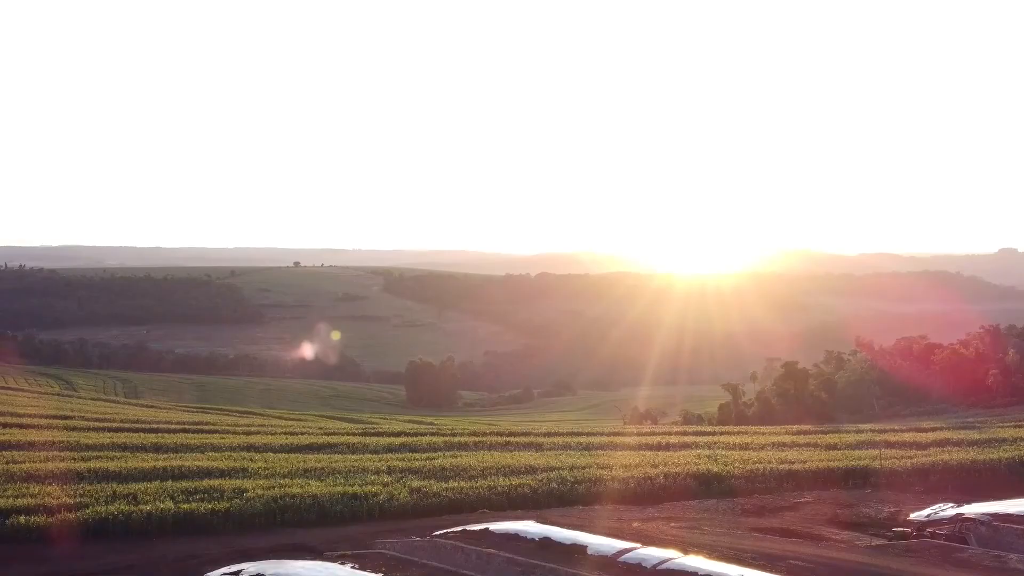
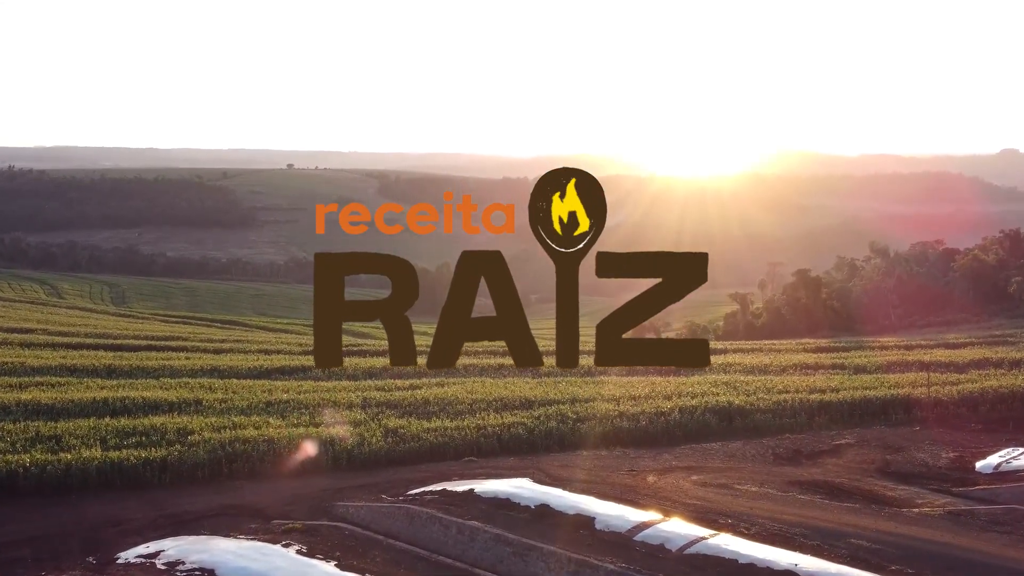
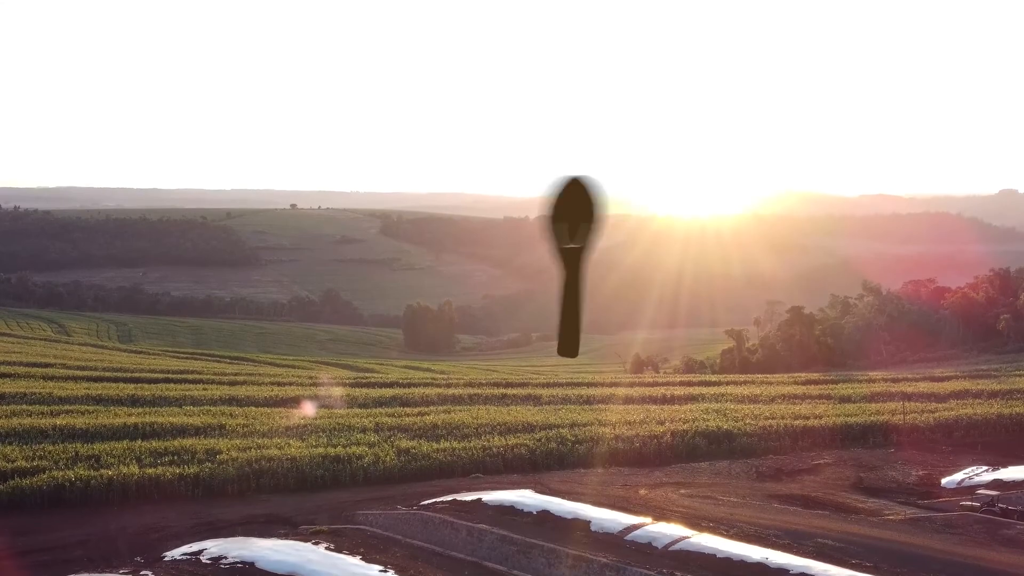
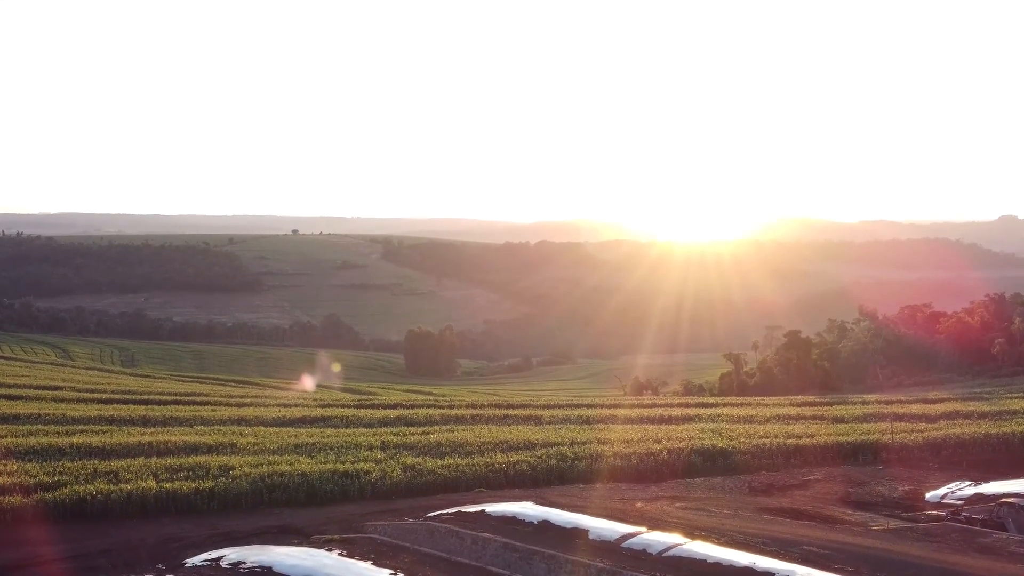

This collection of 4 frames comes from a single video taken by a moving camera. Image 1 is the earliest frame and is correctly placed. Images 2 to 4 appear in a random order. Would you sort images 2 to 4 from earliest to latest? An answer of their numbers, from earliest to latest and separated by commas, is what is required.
4, 3, 2
